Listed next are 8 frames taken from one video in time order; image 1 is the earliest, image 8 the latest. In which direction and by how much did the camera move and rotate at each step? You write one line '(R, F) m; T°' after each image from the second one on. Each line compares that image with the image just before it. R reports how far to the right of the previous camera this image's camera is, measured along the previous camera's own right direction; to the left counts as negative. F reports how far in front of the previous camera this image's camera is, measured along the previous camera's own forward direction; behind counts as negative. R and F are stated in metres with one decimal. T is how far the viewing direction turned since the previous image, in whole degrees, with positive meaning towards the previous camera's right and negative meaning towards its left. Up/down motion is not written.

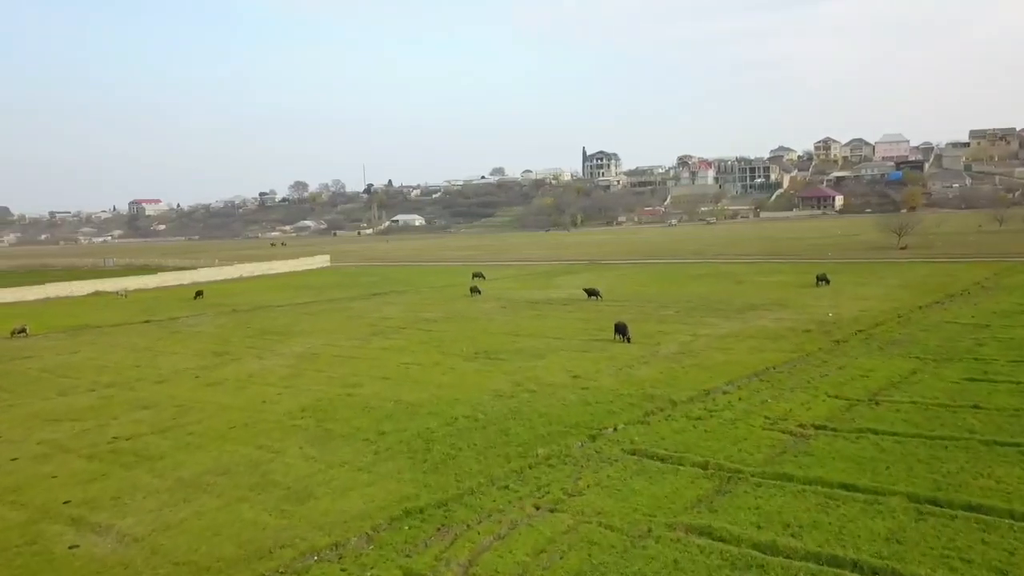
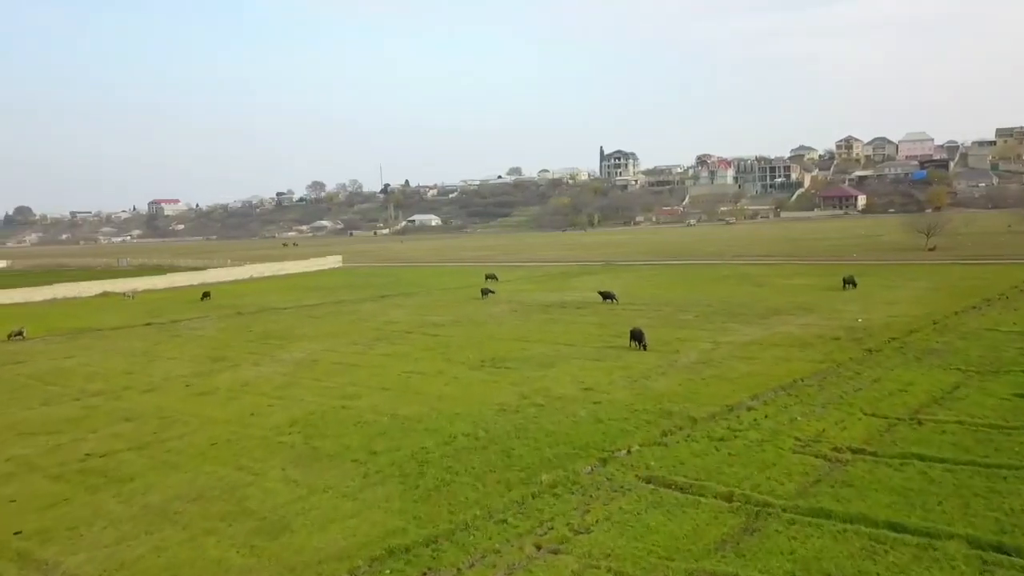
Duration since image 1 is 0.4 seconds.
(+0.2, +1.3) m; -1°
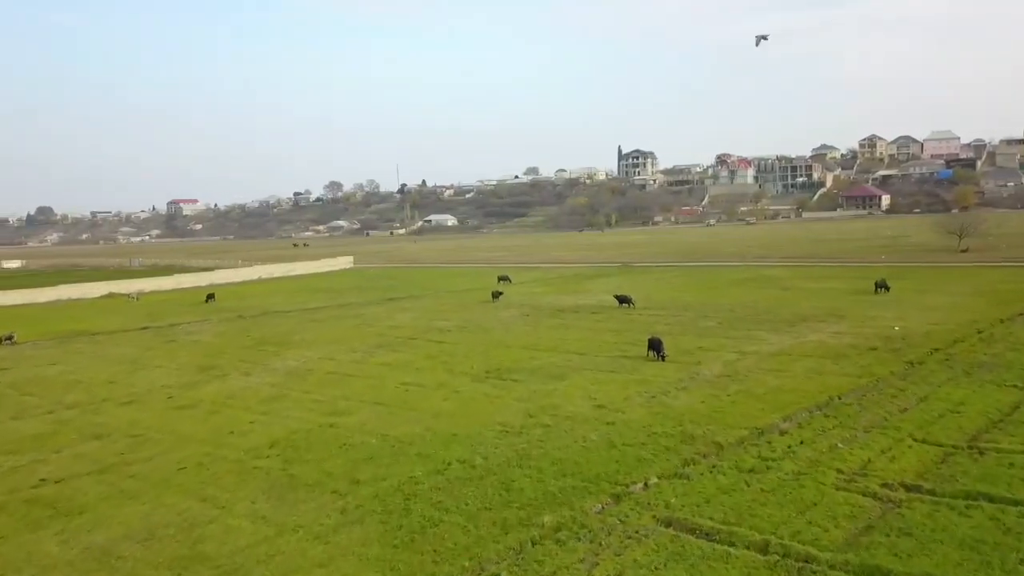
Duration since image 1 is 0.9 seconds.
(+0.3, +1.7) m; -1°
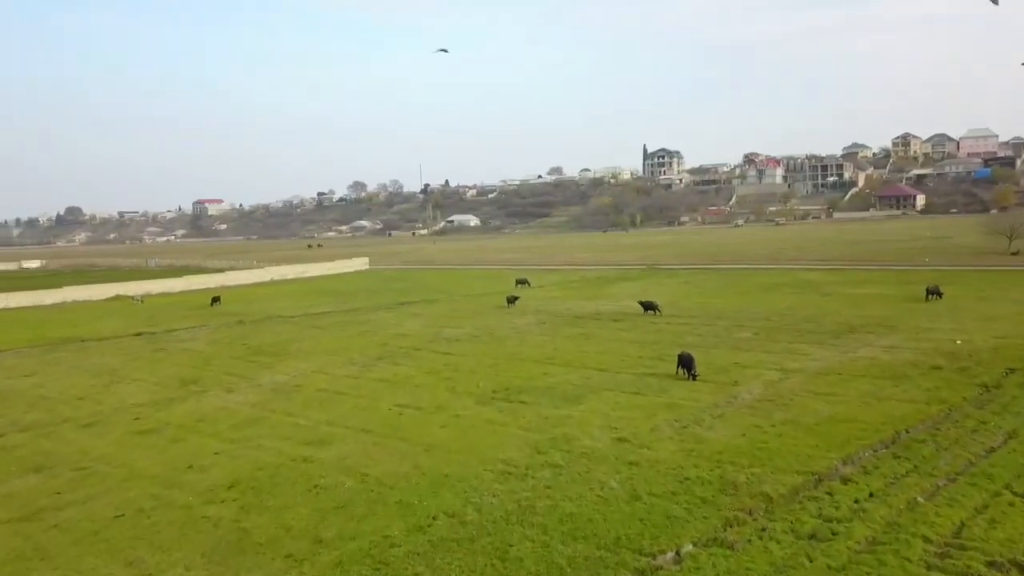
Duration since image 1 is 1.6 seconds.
(+0.3, +2.4) m; -2°
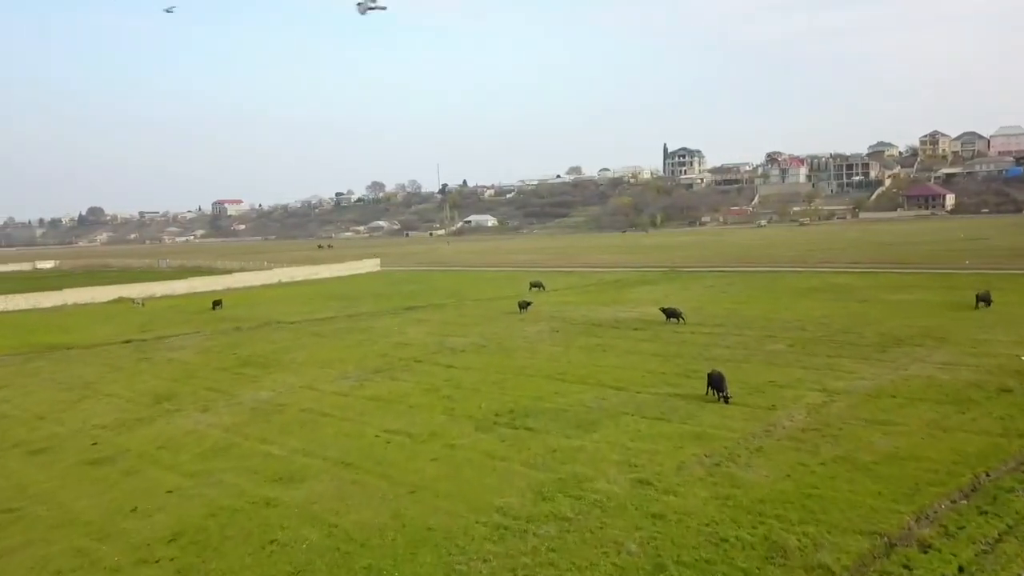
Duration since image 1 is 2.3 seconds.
(+0.3, +2.1) m; -1°
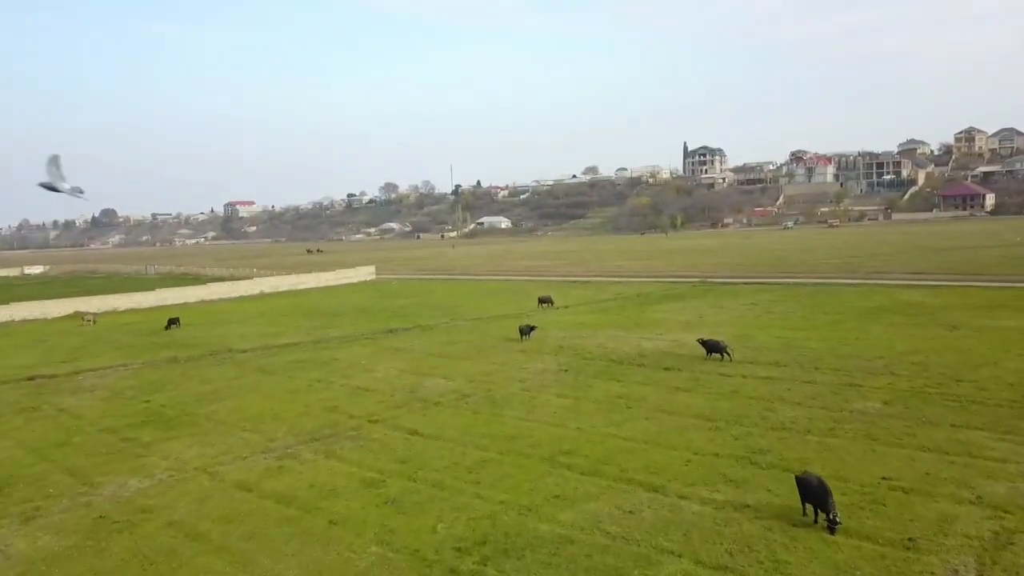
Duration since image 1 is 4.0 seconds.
(+0.6, +6.1) m; -1°
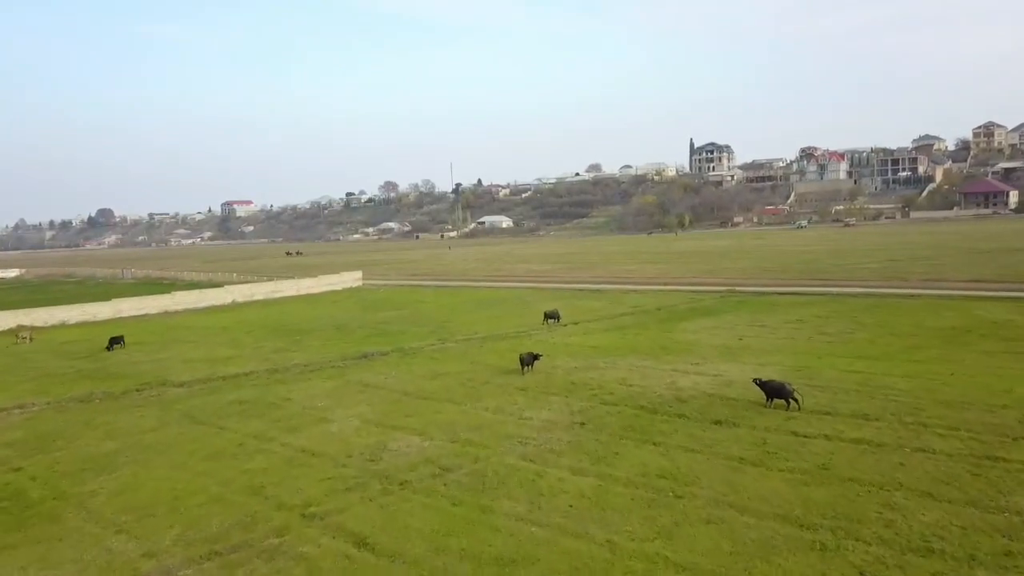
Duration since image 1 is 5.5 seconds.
(+0.1, +5.3) m; 0°
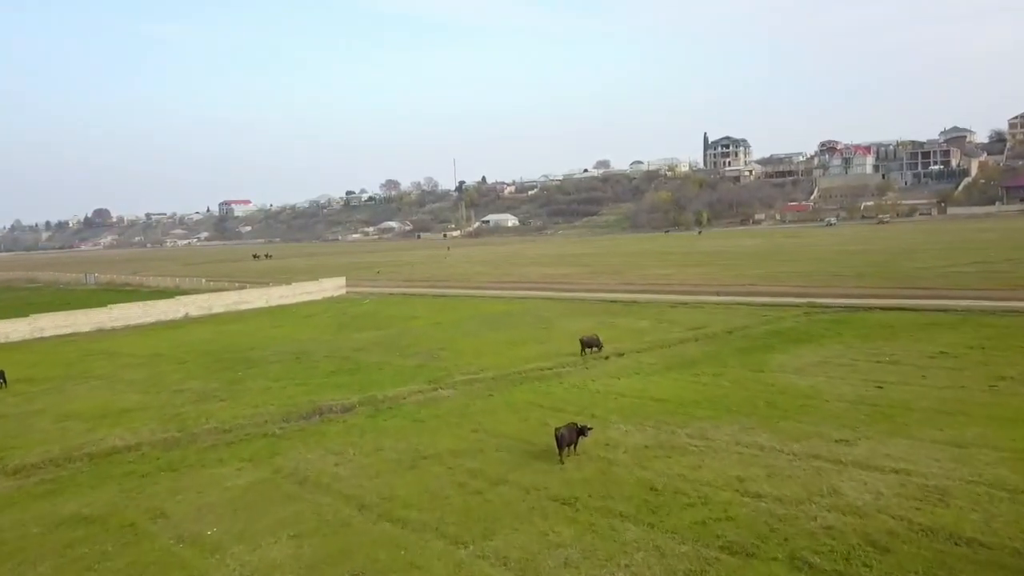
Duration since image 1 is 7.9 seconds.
(-0.4, +8.3) m; 0°
